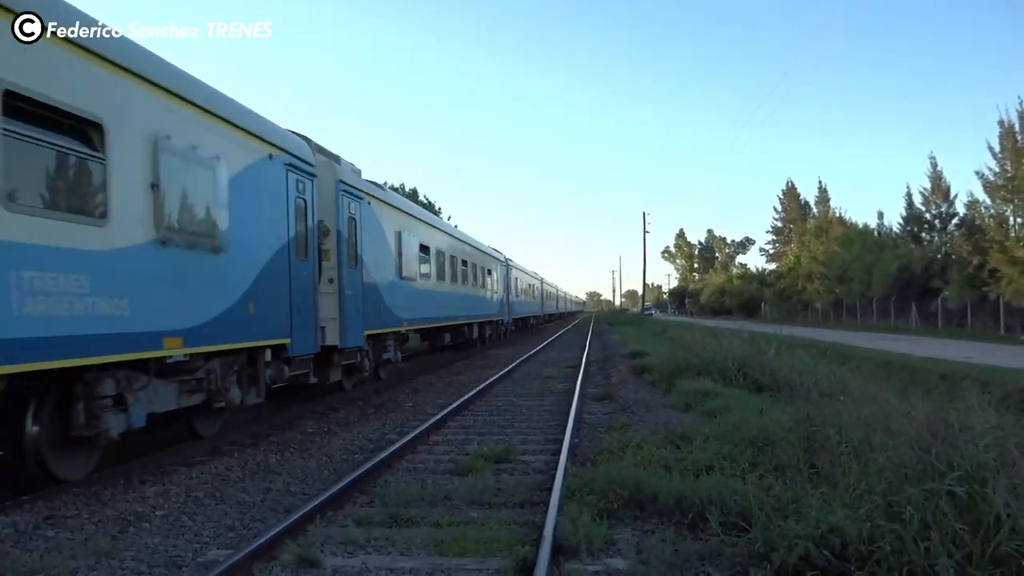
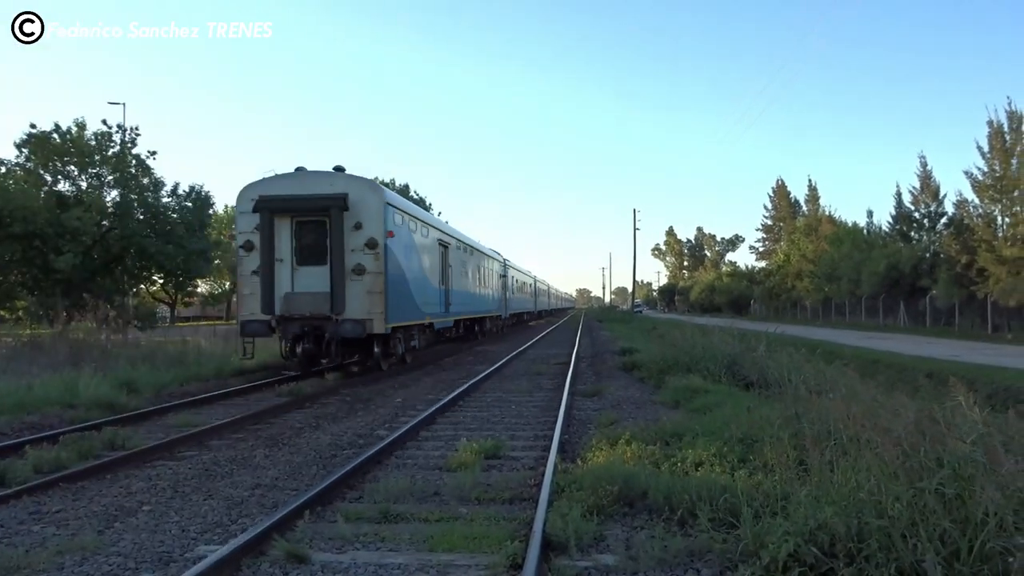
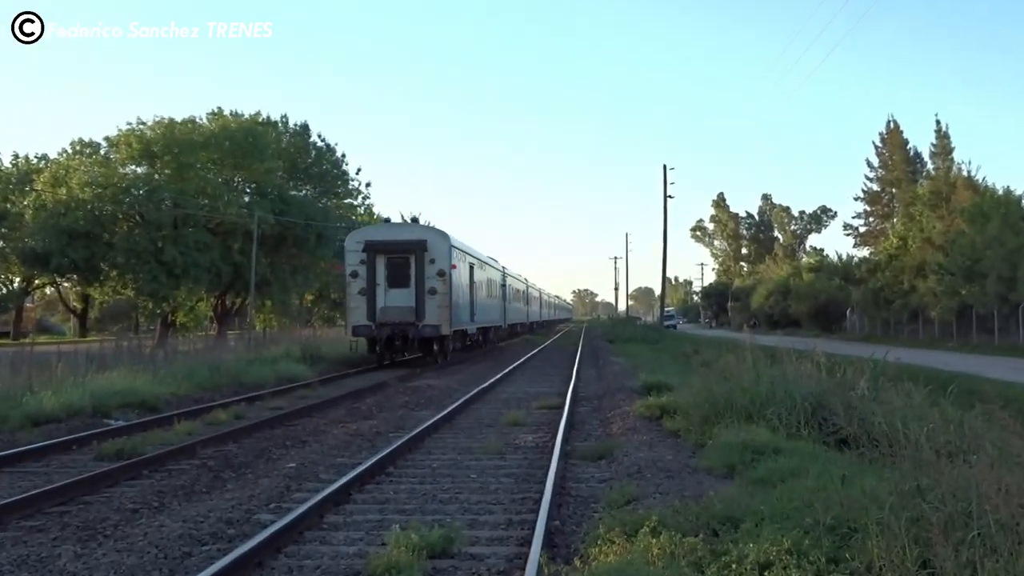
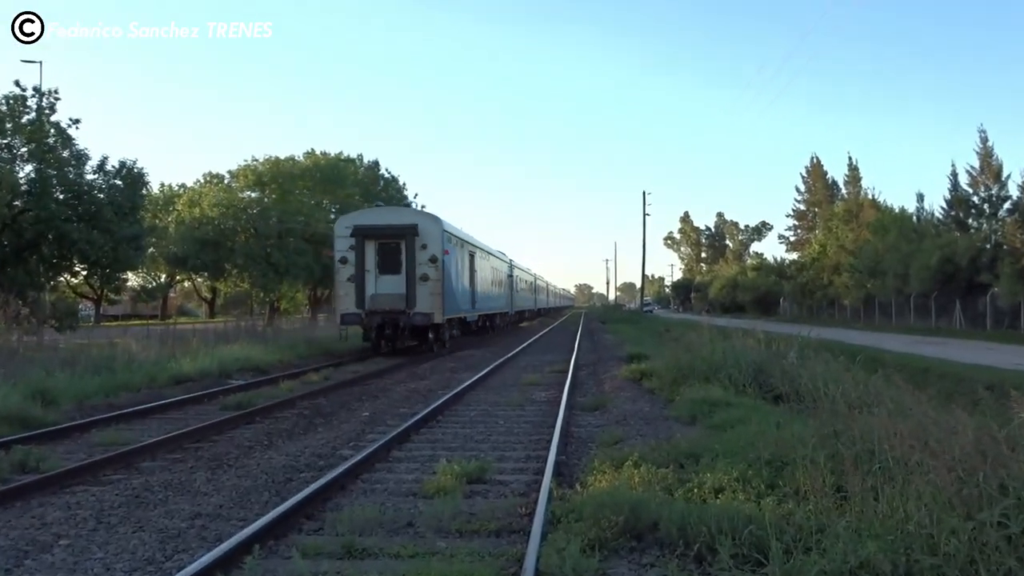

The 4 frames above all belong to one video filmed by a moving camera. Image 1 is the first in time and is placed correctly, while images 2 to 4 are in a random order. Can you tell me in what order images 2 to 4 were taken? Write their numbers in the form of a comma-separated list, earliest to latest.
2, 4, 3
